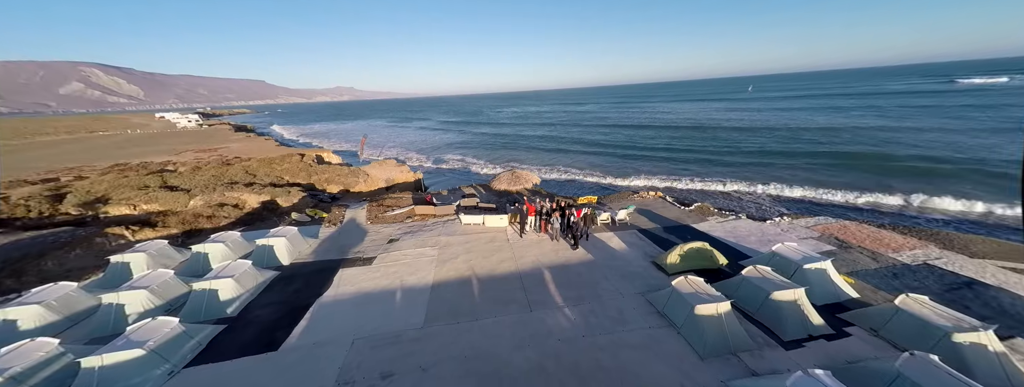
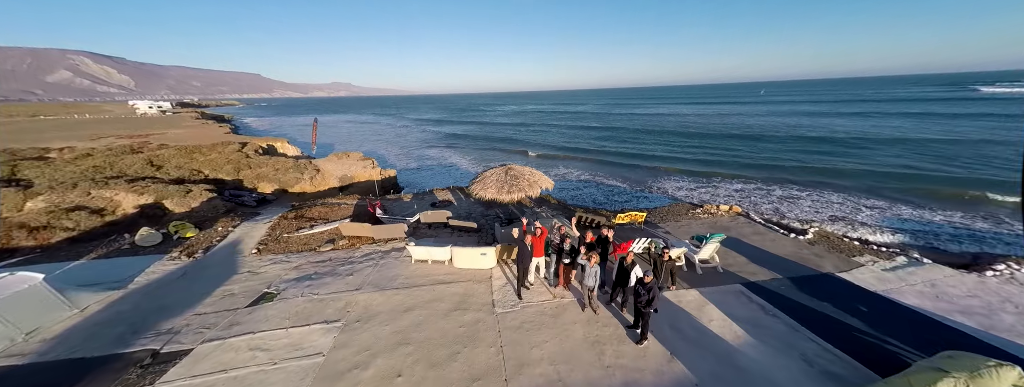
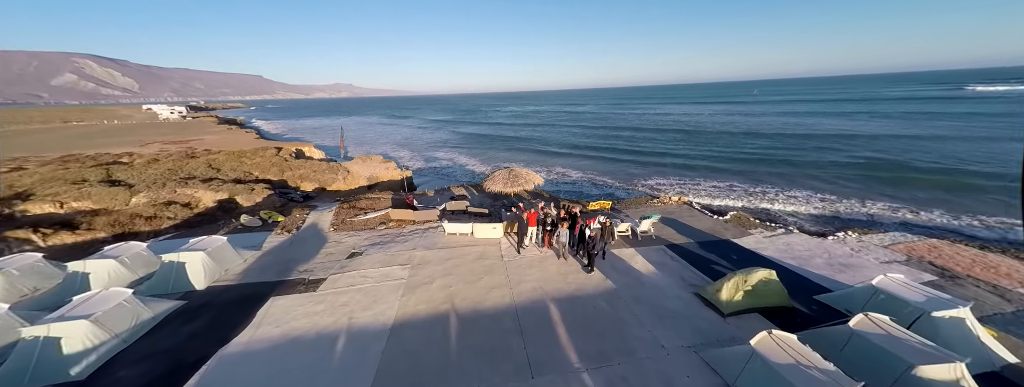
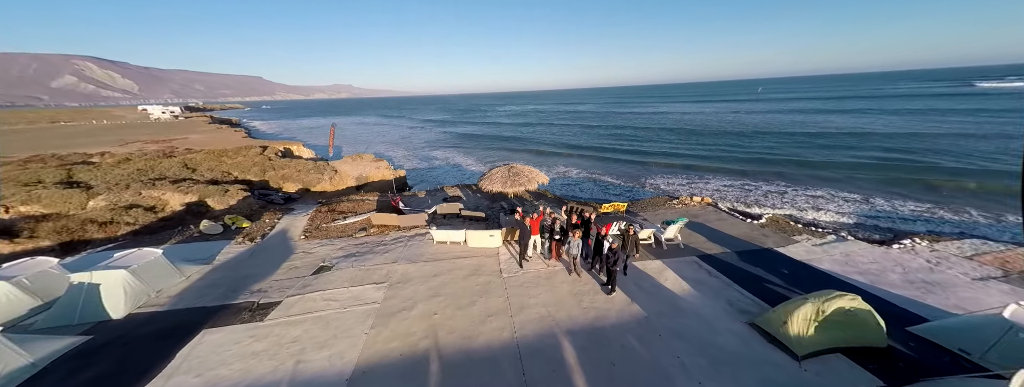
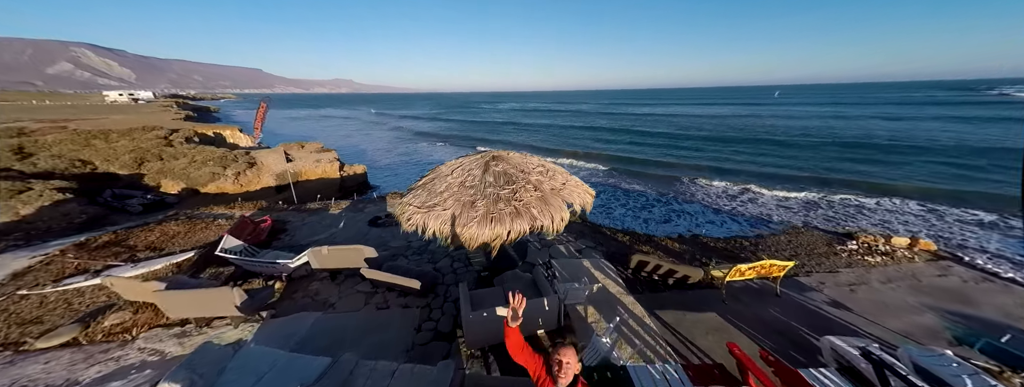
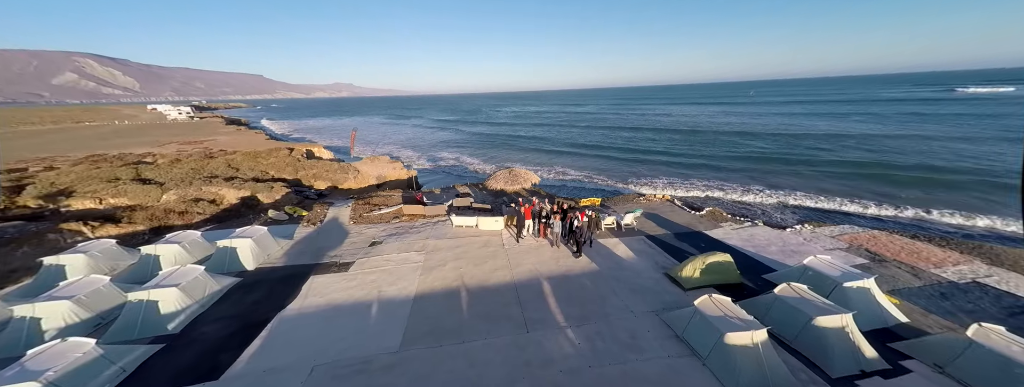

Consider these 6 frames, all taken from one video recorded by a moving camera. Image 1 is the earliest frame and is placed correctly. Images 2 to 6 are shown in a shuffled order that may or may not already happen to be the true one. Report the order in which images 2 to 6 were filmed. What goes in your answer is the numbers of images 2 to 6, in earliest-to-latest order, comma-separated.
6, 3, 4, 2, 5
